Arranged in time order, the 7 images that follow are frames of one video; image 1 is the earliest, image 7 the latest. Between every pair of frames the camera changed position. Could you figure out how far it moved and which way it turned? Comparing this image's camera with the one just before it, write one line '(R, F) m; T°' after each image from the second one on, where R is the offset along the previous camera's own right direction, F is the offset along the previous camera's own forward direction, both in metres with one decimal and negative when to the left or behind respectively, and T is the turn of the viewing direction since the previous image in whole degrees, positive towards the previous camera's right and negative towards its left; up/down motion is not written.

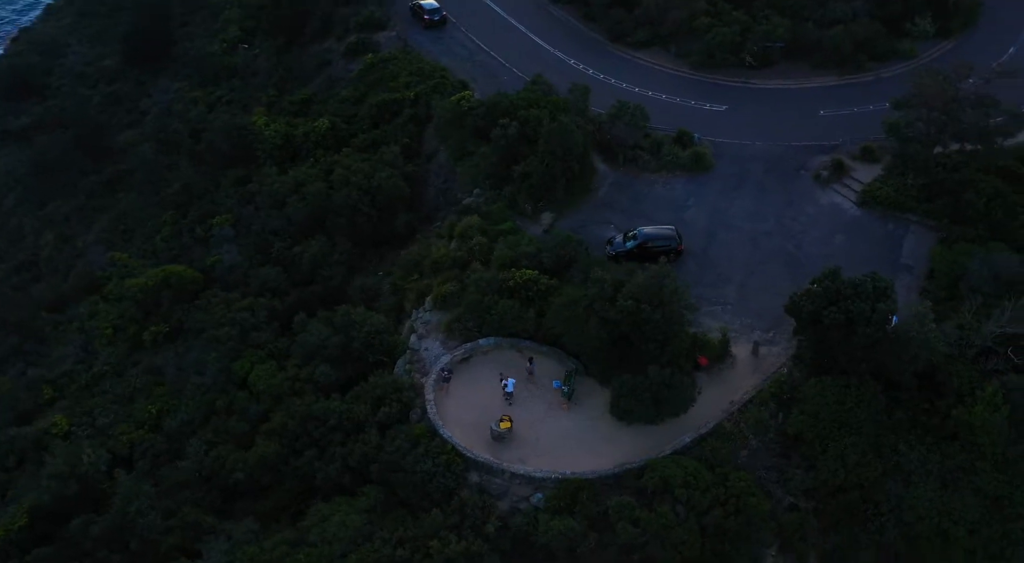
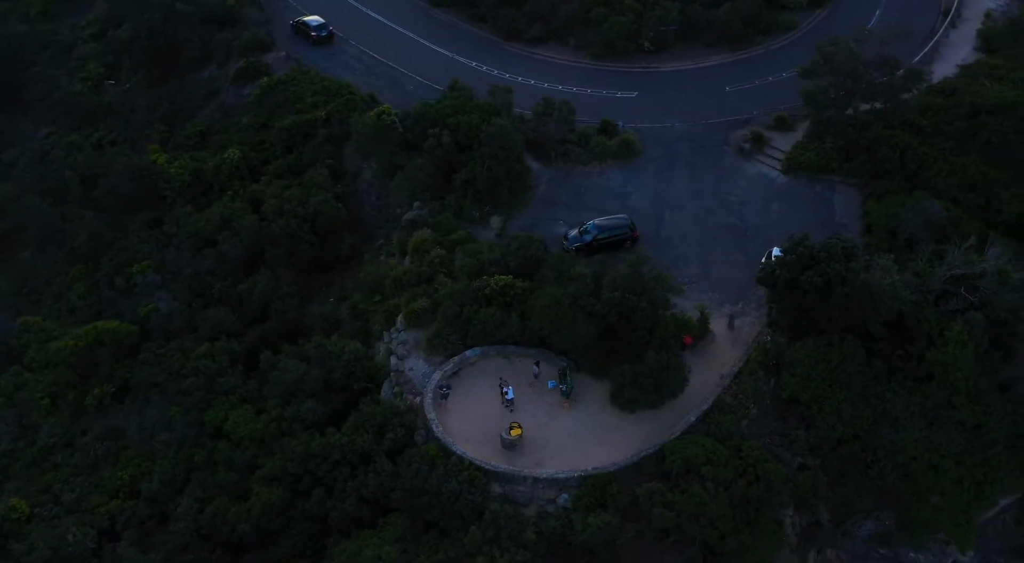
(-2.6, +0.5) m; +7°
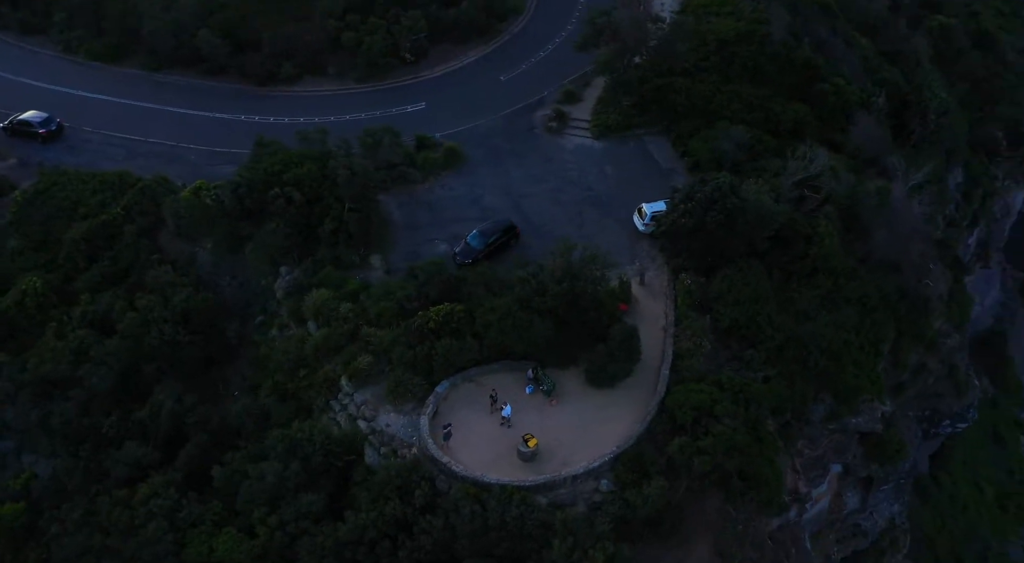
(-5.7, +0.3) m; +16°
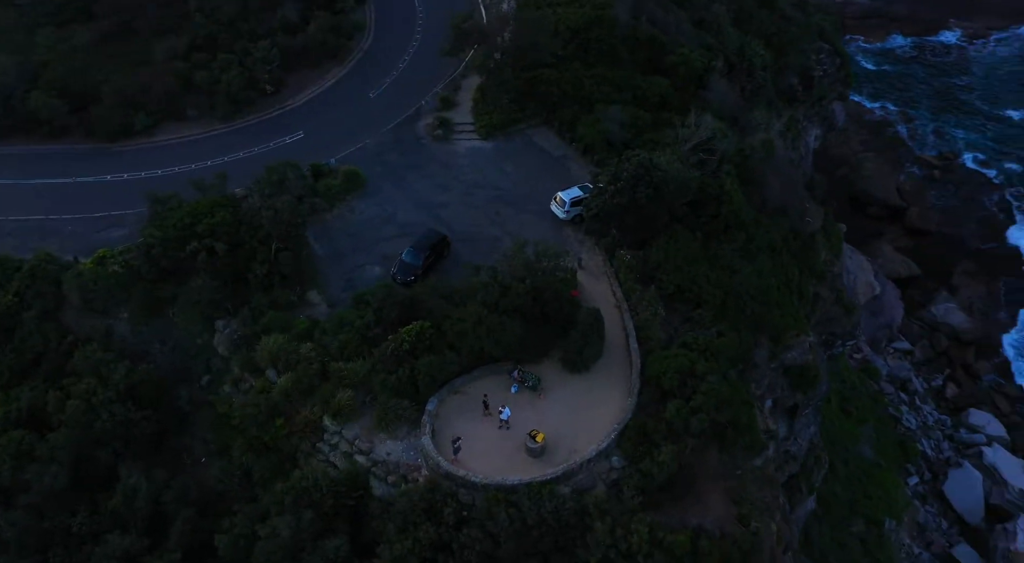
(-3.6, -0.4) m; +10°
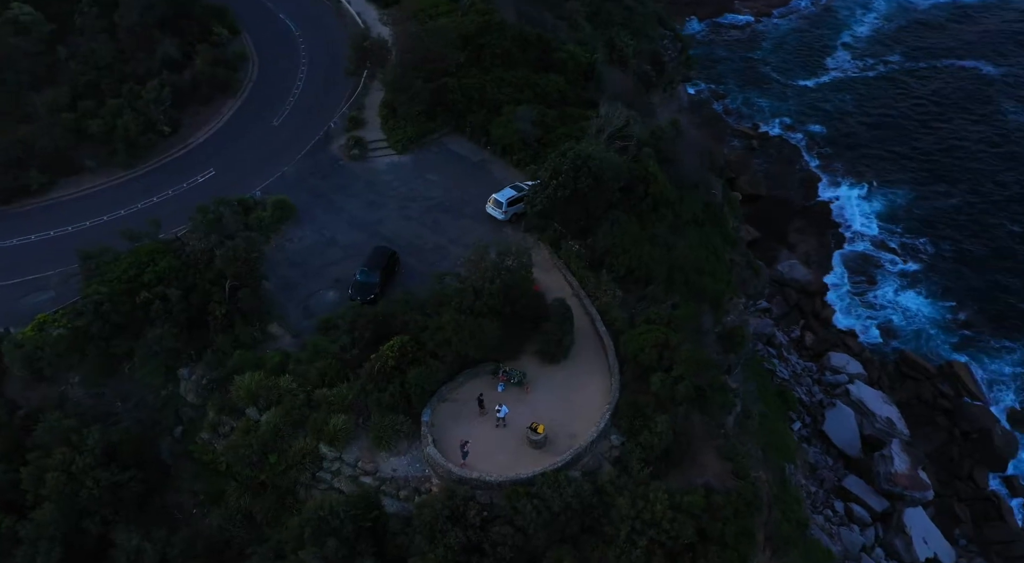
(-2.8, -0.2) m; +7°
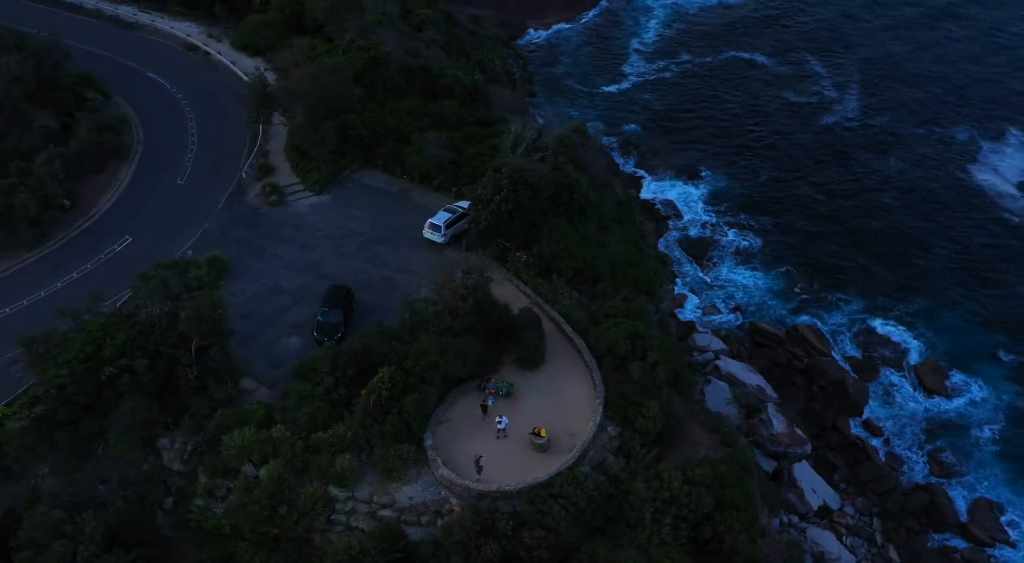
(-3.0, -0.6) m; +8°
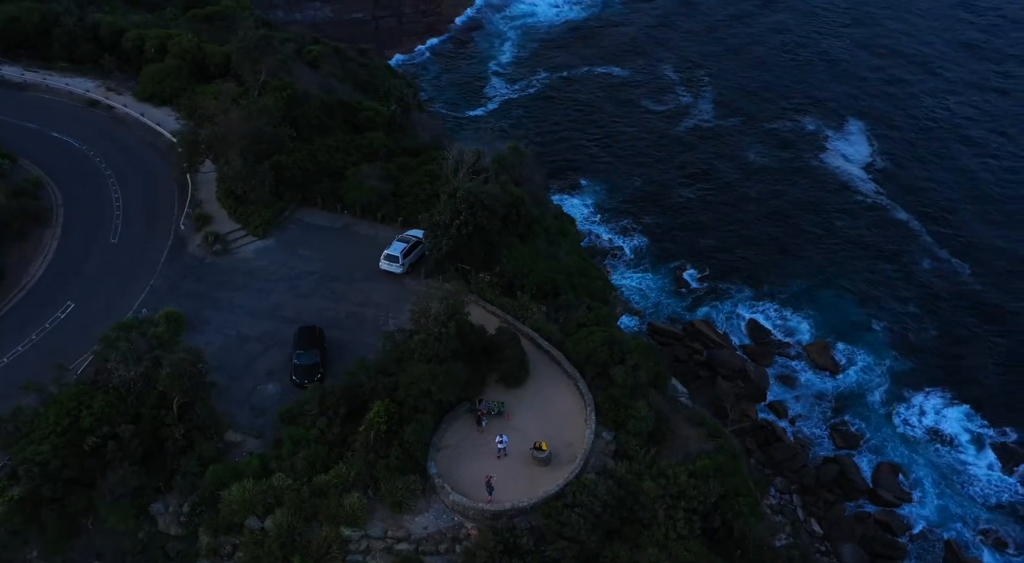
(-2.2, -0.5) m; +5°
